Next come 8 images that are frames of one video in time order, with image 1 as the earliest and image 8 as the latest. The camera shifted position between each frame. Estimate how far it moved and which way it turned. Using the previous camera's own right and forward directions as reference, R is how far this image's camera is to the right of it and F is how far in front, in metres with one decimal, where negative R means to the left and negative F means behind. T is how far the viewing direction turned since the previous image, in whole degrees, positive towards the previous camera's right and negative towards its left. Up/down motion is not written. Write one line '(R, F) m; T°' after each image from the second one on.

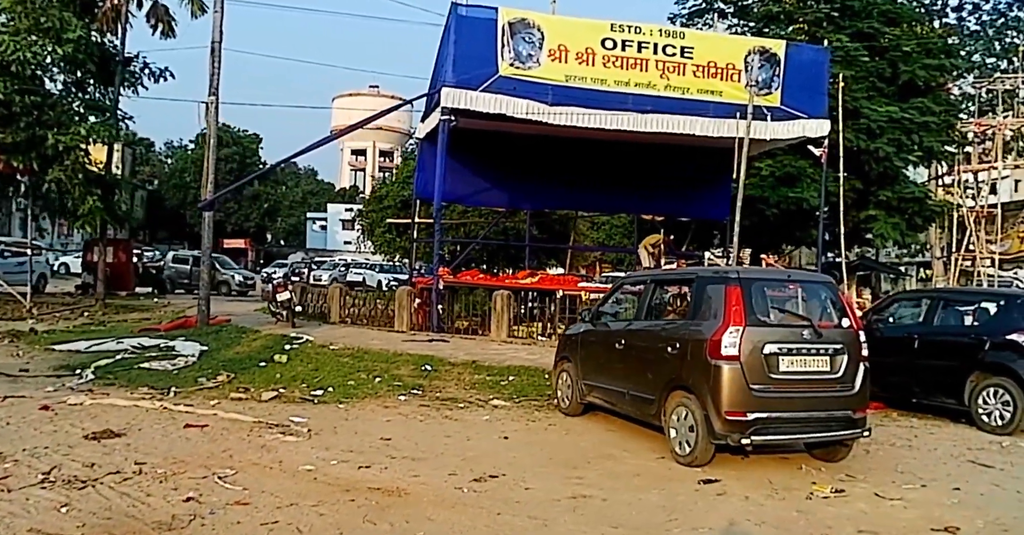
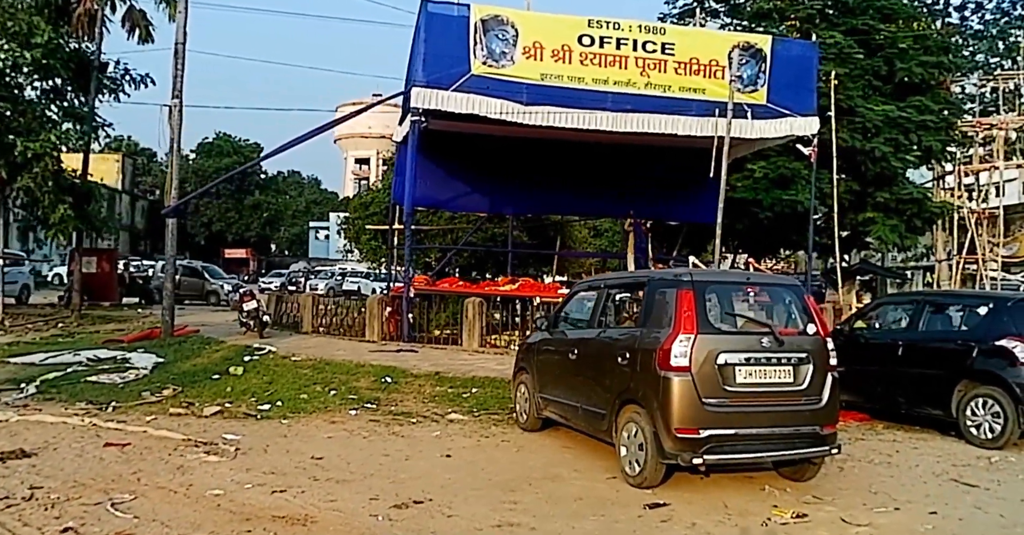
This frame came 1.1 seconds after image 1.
(+0.6, +0.6) m; -1°
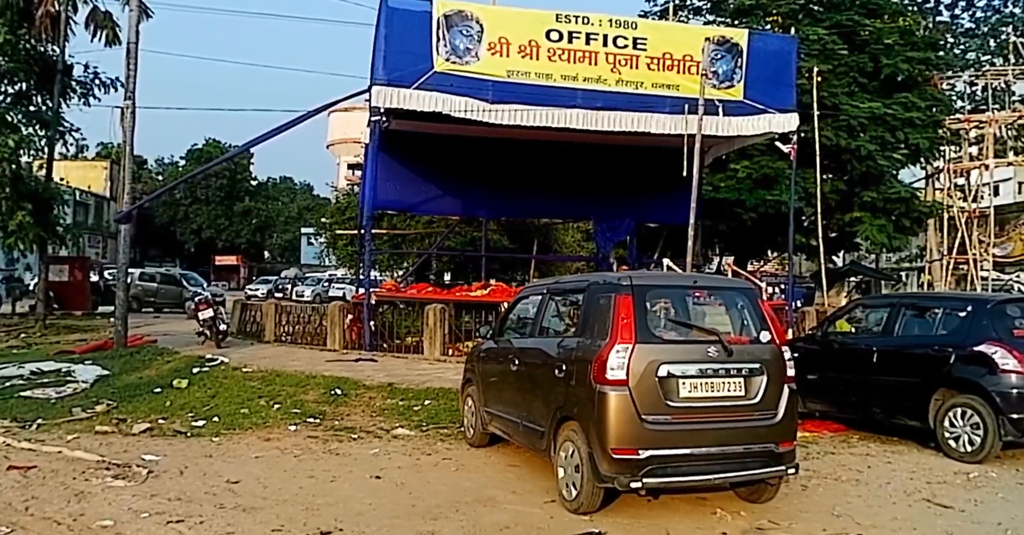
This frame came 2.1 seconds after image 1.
(+0.6, +0.6) m; 0°
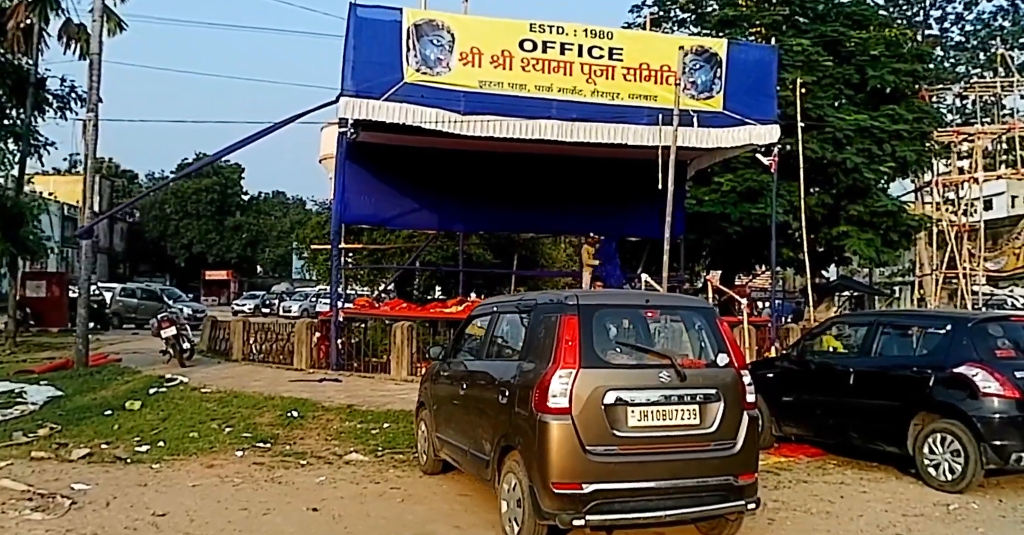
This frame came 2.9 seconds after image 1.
(+0.4, +0.4) m; 0°
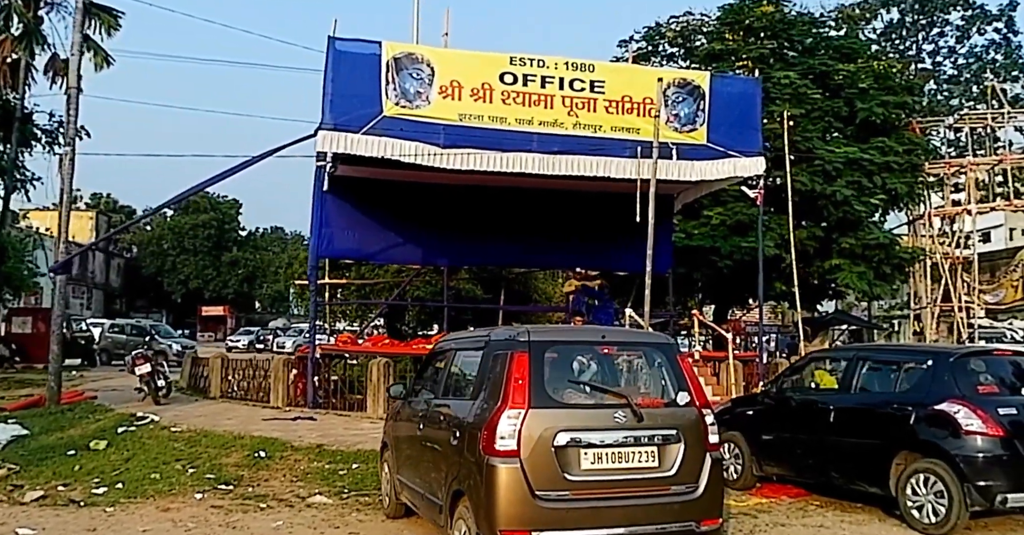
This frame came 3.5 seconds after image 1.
(+0.3, +0.2) m; 0°
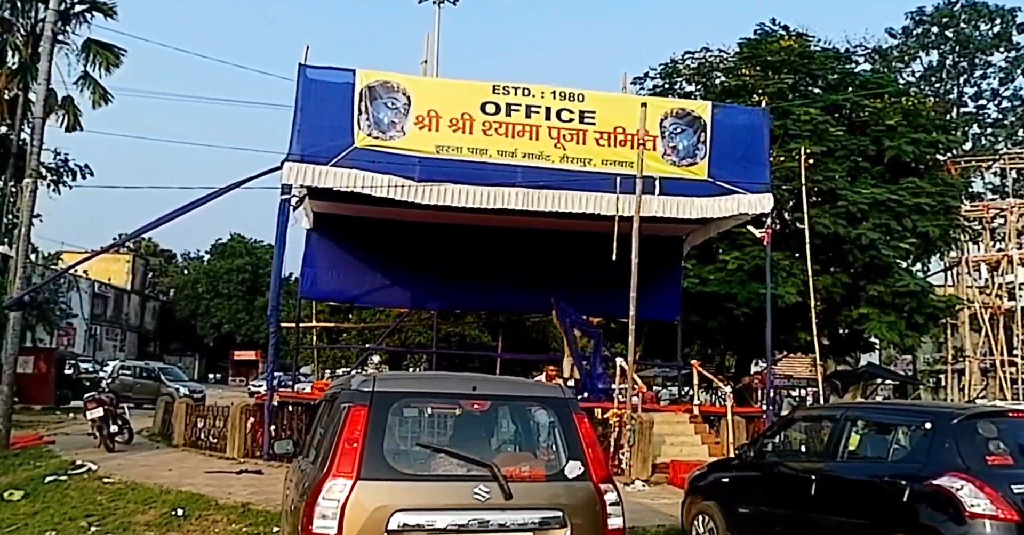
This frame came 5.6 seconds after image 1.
(+1.0, +1.2) m; -3°
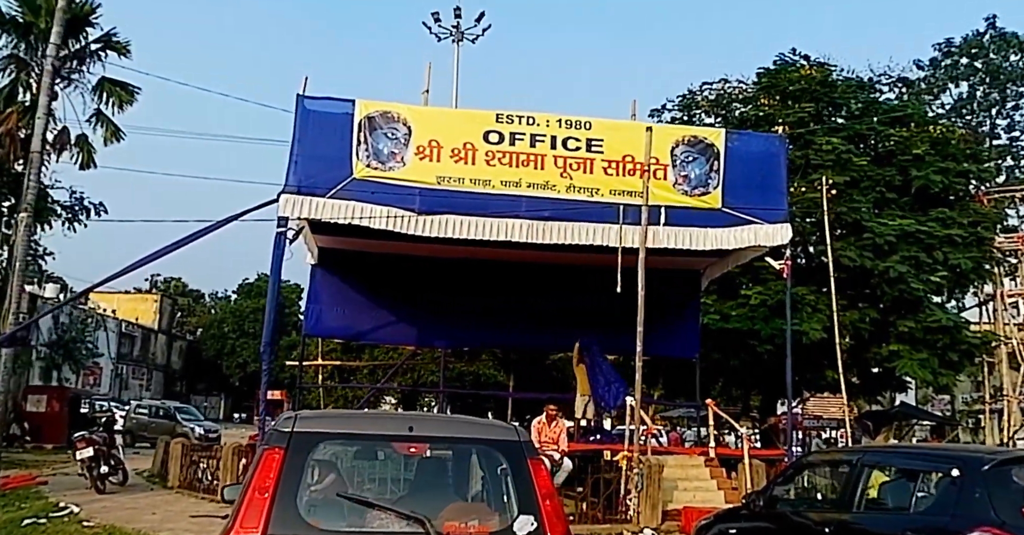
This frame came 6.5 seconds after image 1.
(+0.4, +0.6) m; -2°
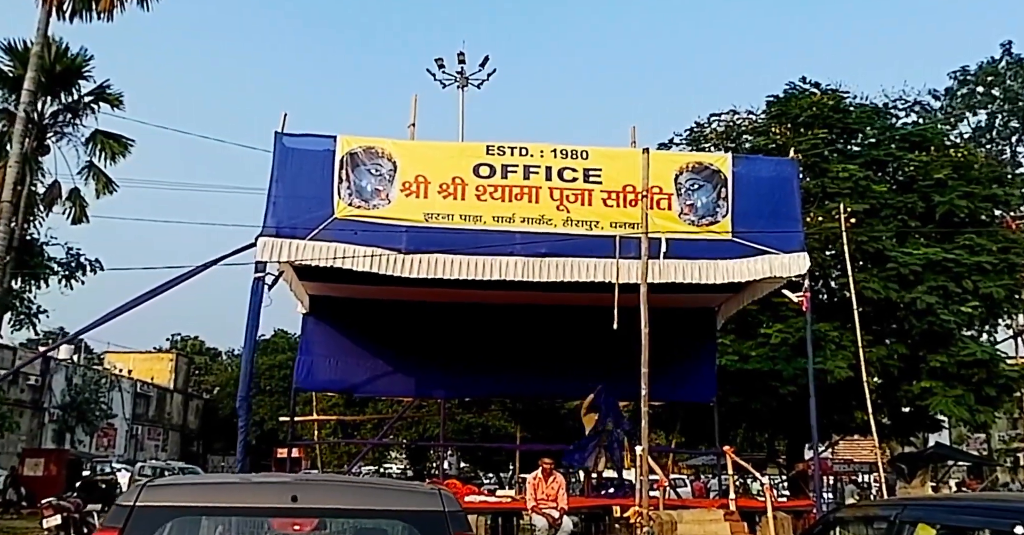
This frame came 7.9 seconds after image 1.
(+0.4, +0.9) m; -1°
